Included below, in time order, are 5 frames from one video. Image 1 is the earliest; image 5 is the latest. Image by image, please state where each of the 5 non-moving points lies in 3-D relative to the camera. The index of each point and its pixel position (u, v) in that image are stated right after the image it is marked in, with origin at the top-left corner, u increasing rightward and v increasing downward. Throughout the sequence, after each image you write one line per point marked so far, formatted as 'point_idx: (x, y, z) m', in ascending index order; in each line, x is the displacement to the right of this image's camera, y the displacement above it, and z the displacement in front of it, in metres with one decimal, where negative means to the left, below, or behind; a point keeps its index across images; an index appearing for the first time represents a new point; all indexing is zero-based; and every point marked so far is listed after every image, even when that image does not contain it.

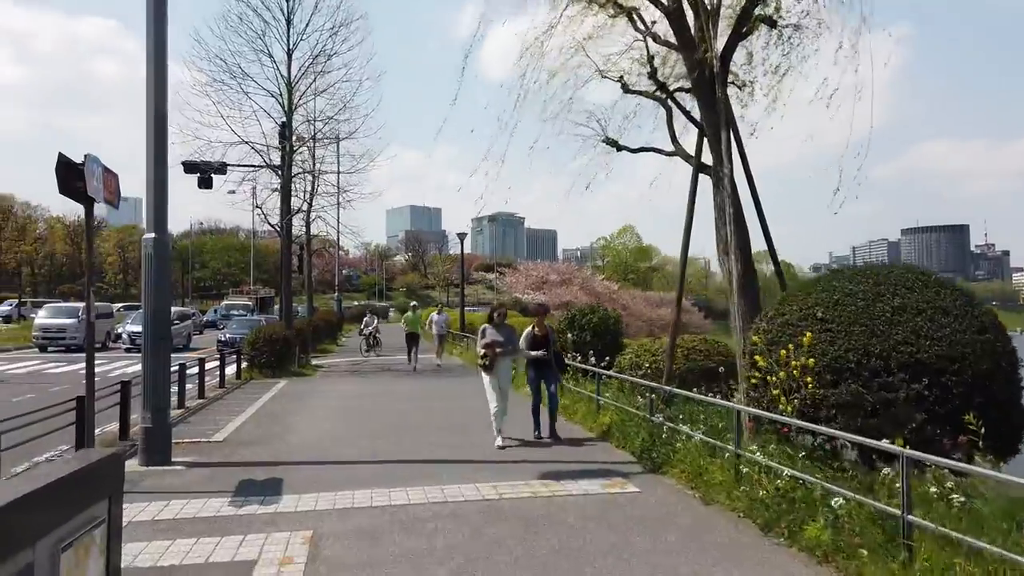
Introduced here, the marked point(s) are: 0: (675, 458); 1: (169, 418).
0: (+1.7, -1.8, +8.1) m
1: (-4.3, -1.6, +9.3) m
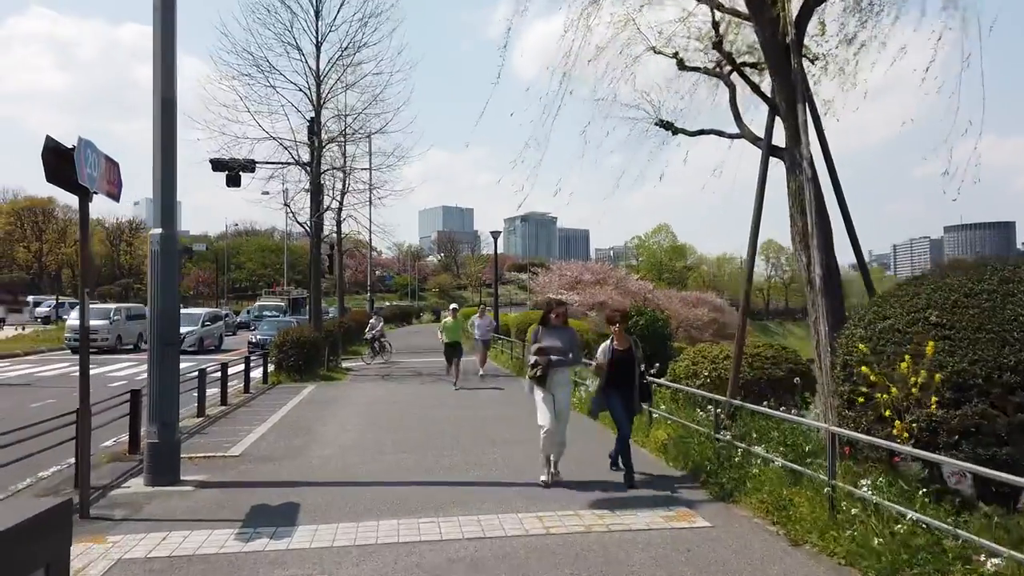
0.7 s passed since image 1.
0: (+2.2, -1.8, +7.0) m
1: (-3.8, -1.6, +8.4) m
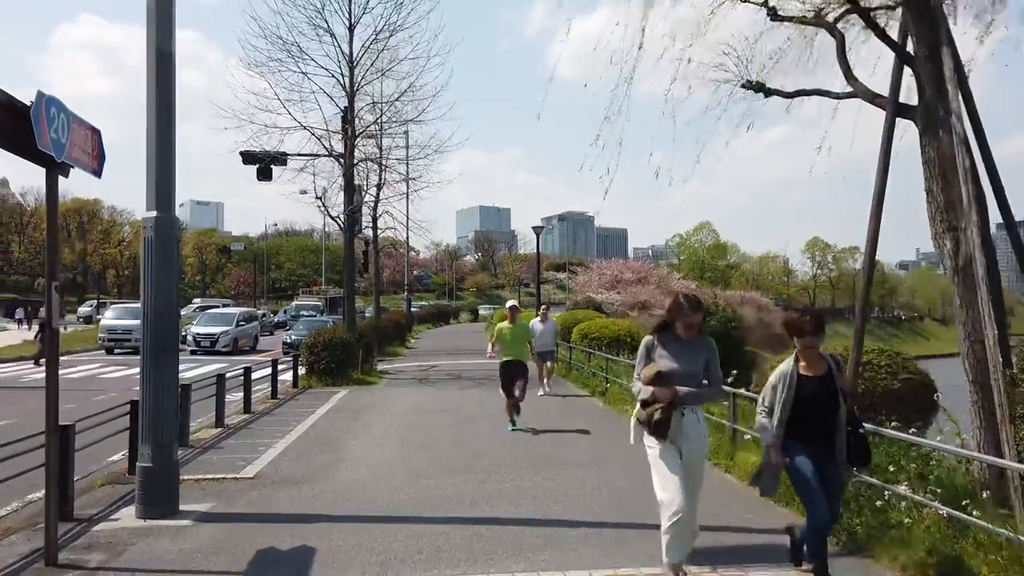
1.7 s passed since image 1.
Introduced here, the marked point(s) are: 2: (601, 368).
0: (+2.7, -1.8, +5.3) m
1: (-3.2, -1.6, +7.1) m
2: (+2.0, -1.8, +16.7) m
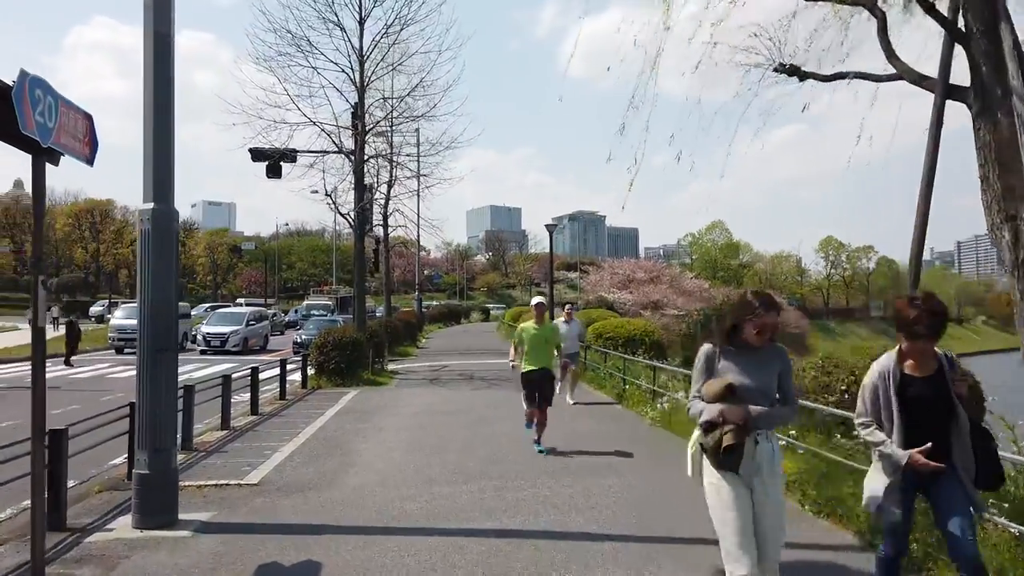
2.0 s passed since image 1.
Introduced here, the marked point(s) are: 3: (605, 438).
0: (+2.8, -1.7, +4.8) m
1: (-3.0, -1.5, +6.7) m
2: (+2.3, -1.8, +16.3) m
3: (+1.3, -2.1, +10.6) m
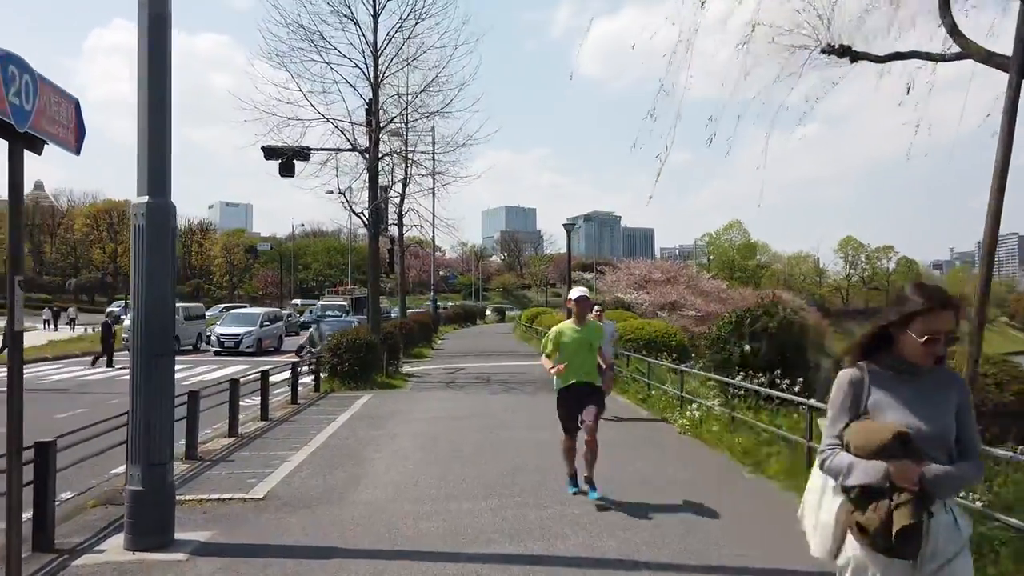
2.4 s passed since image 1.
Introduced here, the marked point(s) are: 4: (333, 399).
0: (+3.0, -1.7, +4.2) m
1: (-2.8, -1.5, +6.2) m
2: (+2.7, -1.8, +15.6) m
3: (+1.6, -2.1, +10.0) m
4: (-3.8, -2.4, +15.9) m
